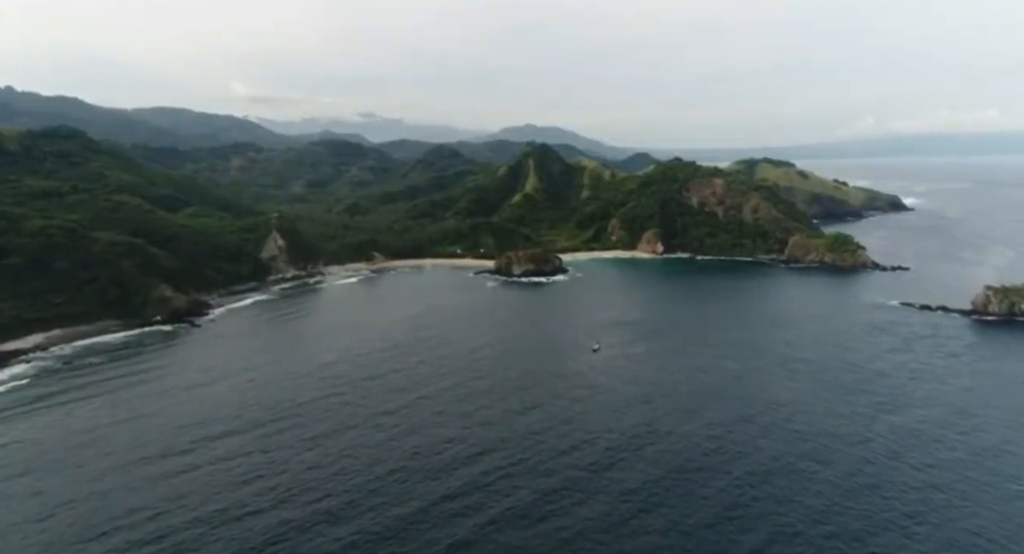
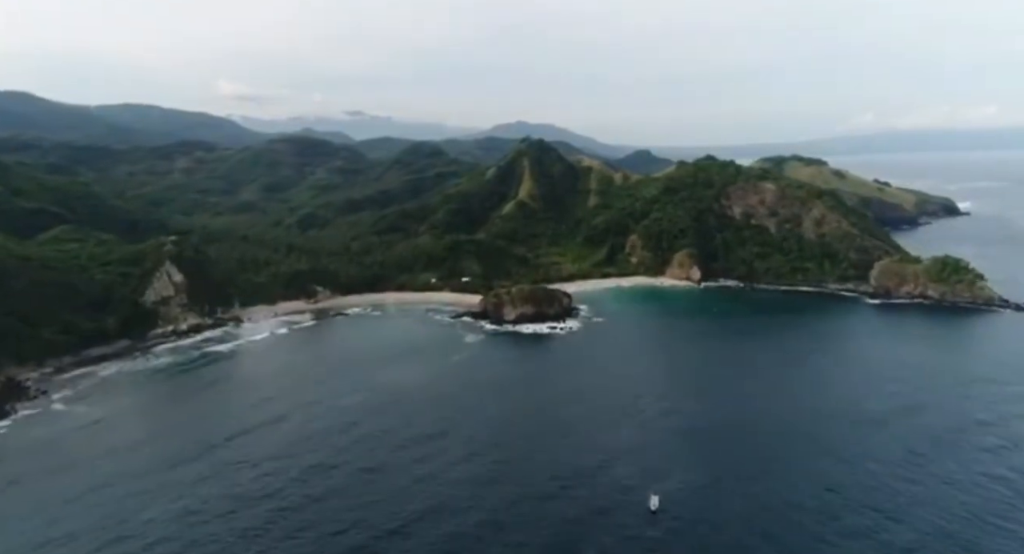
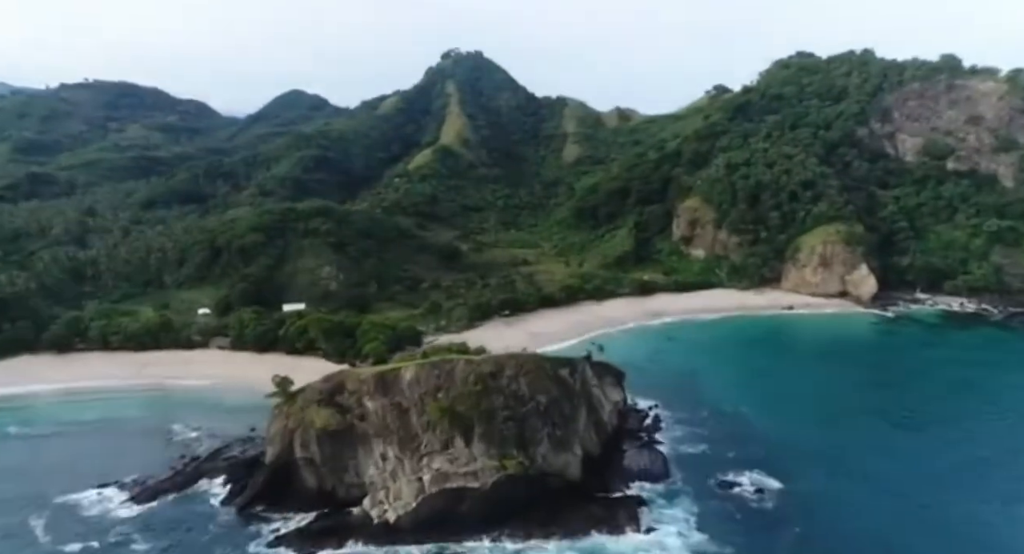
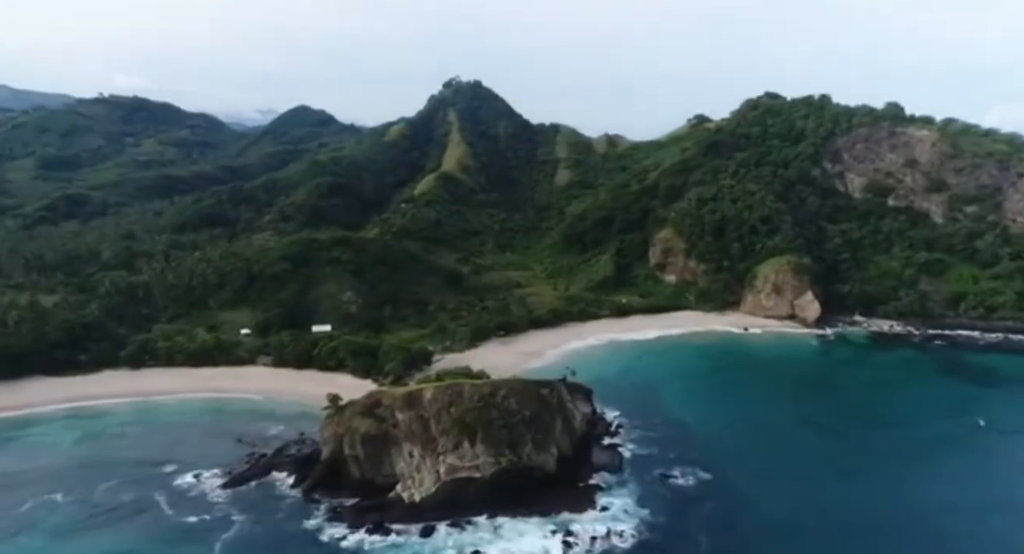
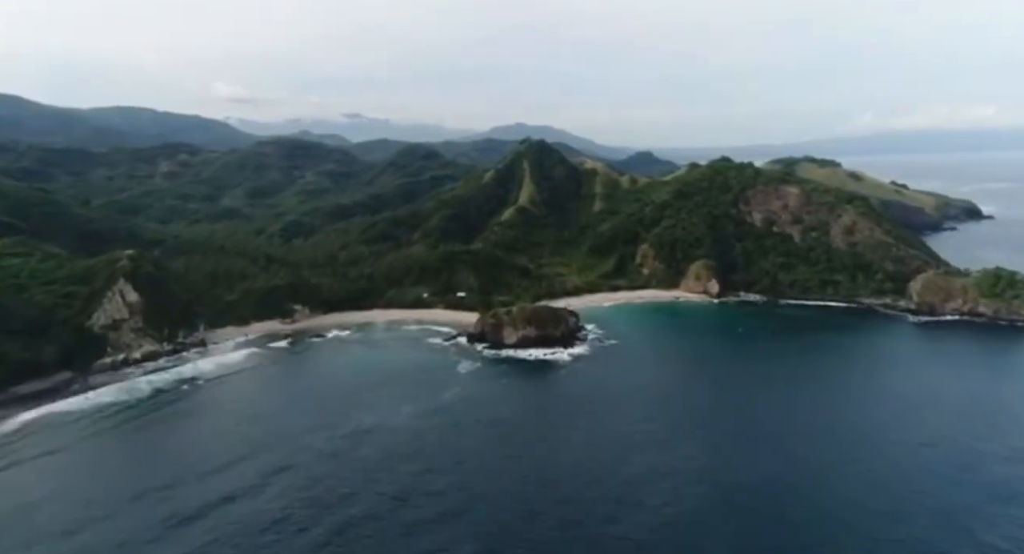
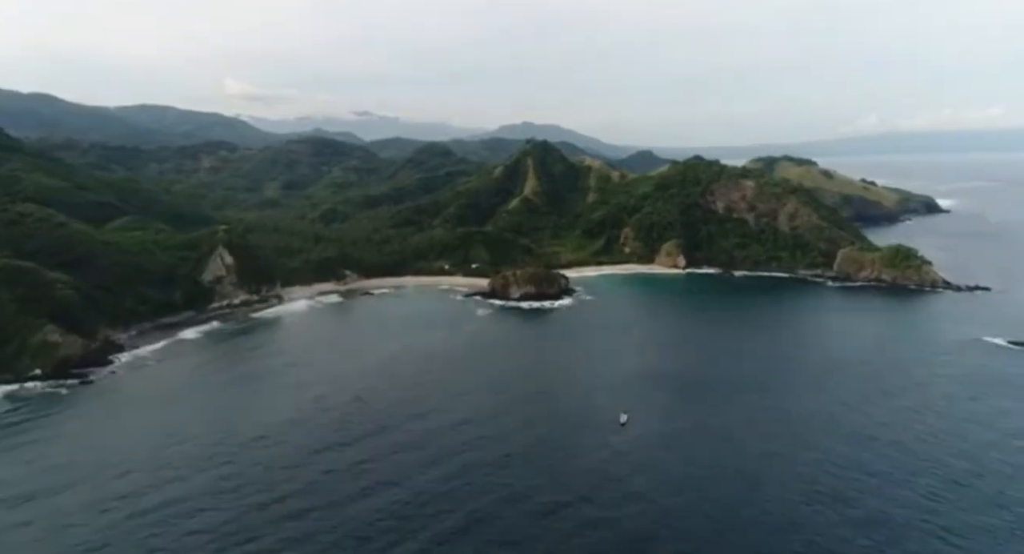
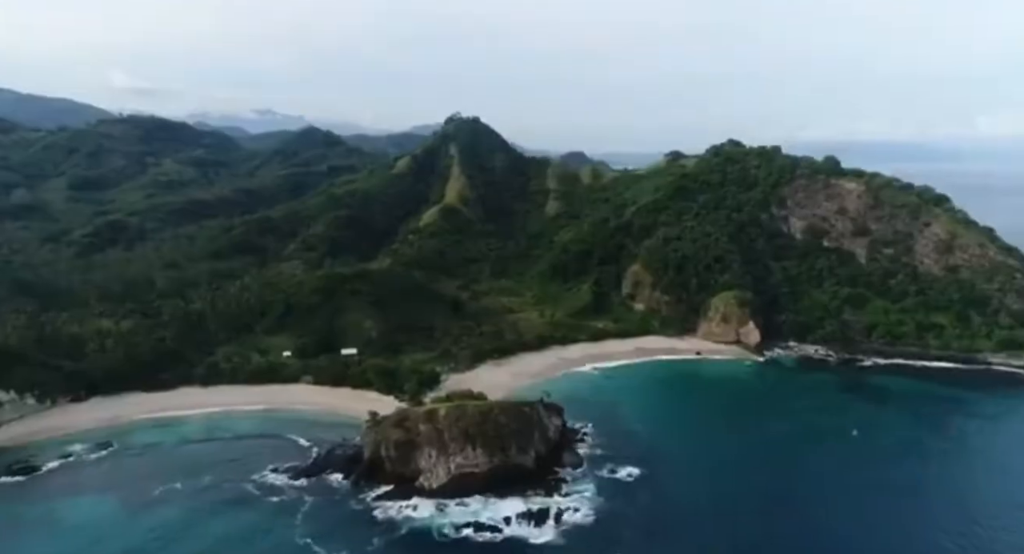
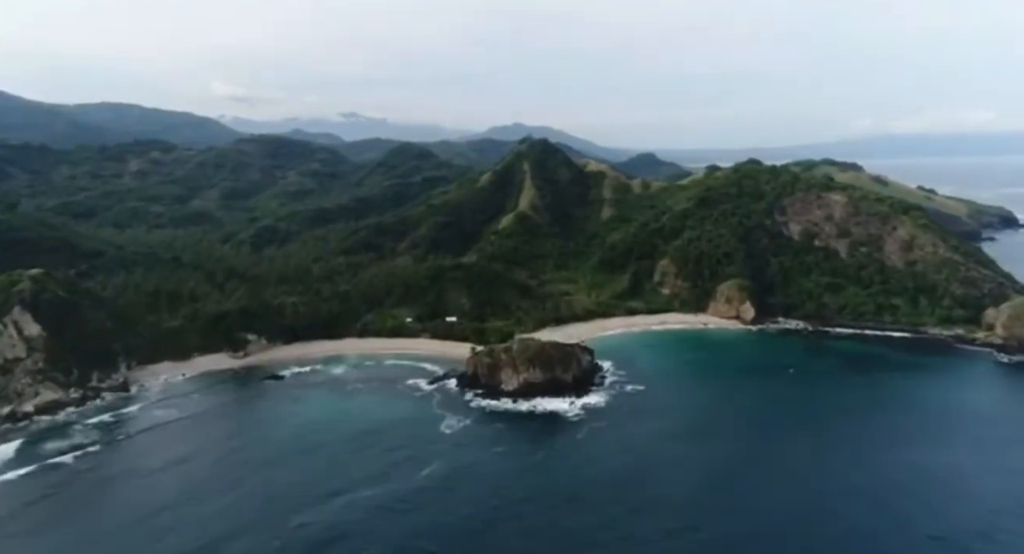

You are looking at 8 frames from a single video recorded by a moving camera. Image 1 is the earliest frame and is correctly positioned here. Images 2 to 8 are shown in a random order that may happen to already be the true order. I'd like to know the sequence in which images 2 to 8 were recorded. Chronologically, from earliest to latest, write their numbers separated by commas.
6, 2, 5, 8, 7, 4, 3
